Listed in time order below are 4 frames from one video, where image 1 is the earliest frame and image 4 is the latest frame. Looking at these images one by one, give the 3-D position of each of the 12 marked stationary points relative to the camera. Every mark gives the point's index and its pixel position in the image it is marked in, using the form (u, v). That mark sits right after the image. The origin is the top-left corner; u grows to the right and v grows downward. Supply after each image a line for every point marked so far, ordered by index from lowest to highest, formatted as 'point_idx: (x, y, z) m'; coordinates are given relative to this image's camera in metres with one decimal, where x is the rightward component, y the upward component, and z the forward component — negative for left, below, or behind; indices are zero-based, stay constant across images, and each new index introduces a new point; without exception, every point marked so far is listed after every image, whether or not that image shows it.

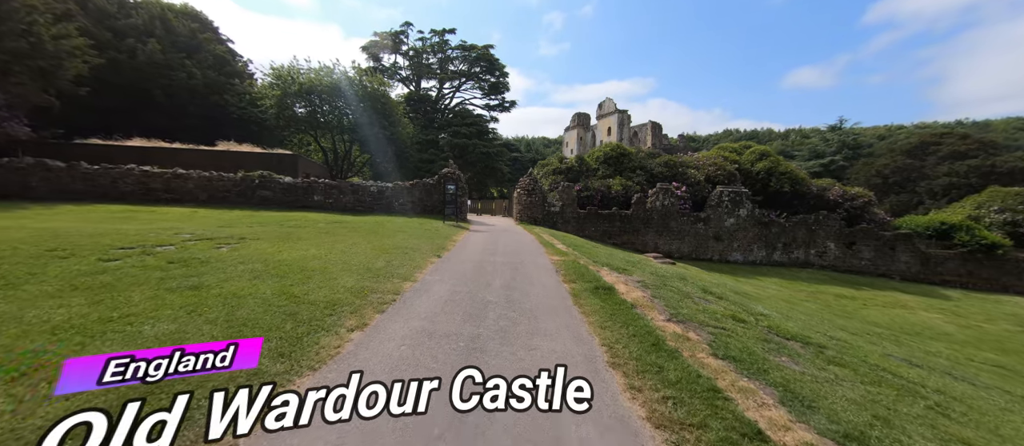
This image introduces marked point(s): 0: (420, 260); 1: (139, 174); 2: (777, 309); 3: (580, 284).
0: (-2.1, -0.9, +7.3) m
1: (-16.3, +2.1, +14.5) m
2: (+6.8, -2.2, +8.4) m
3: (+1.3, -1.2, +6.5) m
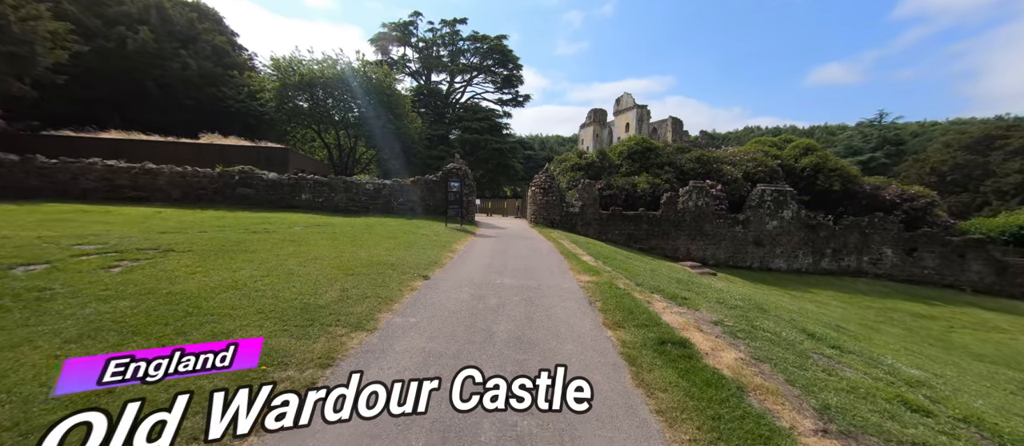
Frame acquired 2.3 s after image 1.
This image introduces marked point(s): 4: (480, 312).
0: (-1.9, -1.0, +5.1) m
1: (-15.8, +2.1, +12.8) m
2: (+7.1, -2.4, +5.9) m
3: (+1.5, -1.4, +4.1) m
4: (-0.4, -1.2, +4.6) m
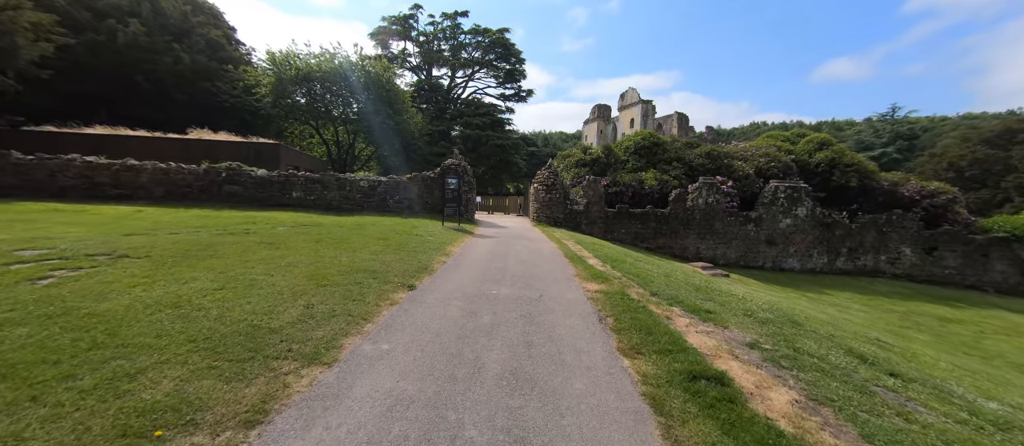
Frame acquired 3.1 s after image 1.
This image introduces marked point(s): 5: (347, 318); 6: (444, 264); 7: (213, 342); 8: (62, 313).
0: (-1.9, -1.1, +4.3) m
1: (-15.8, +2.1, +12.1) m
2: (+7.0, -2.5, +5.1) m
3: (+1.5, -1.5, +3.3) m
4: (-0.5, -1.3, +3.8) m
5: (-1.9, -1.1, +3.9) m
6: (-1.4, -0.9, +7.0) m
7: (-2.7, -1.1, +3.0) m
8: (-4.5, -0.9, +3.3) m
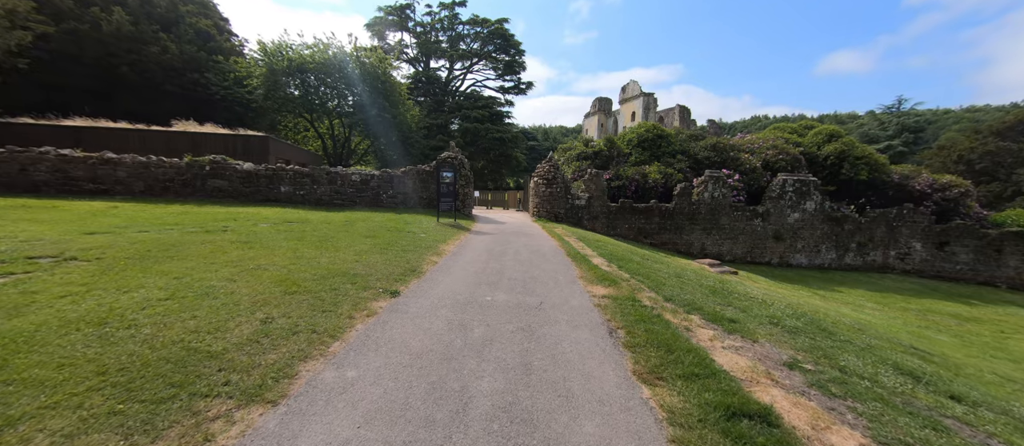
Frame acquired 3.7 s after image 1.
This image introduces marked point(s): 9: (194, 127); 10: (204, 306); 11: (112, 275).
0: (-2.0, -1.1, +3.7) m
1: (-15.8, +2.2, +11.5) m
2: (+7.0, -2.4, +4.5) m
3: (+1.4, -1.4, +2.7) m
4: (-0.5, -1.3, +3.2) m
5: (-2.0, -1.1, +3.3) m
6: (-1.5, -0.8, +6.4) m
7: (-2.8, -1.1, +2.4) m
8: (-4.6, -0.9, +2.7) m
9: (-14.9, +4.5, +15.4) m
10: (-3.4, -0.9, +3.6) m
11: (-5.3, -0.7, +4.4) m
